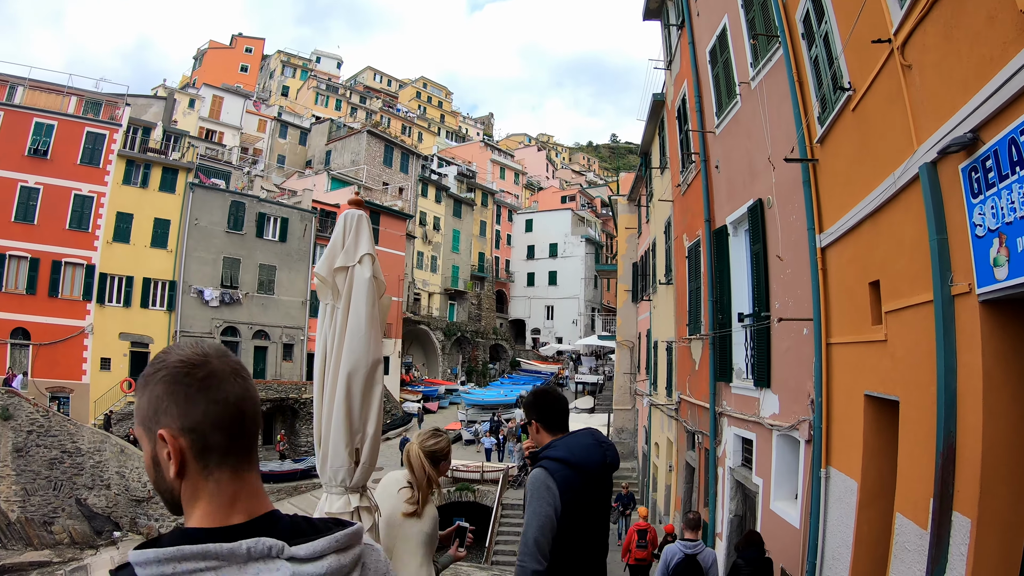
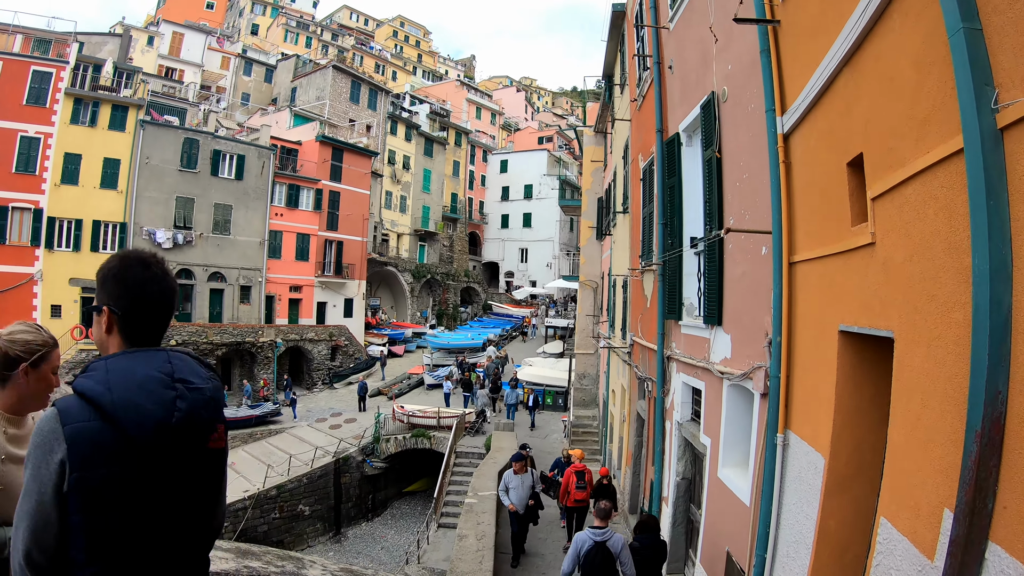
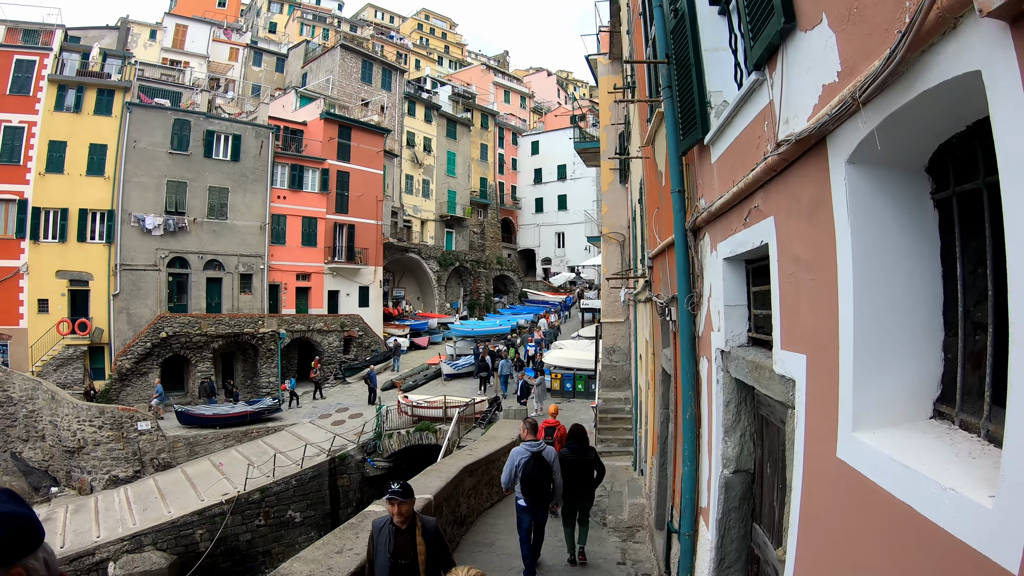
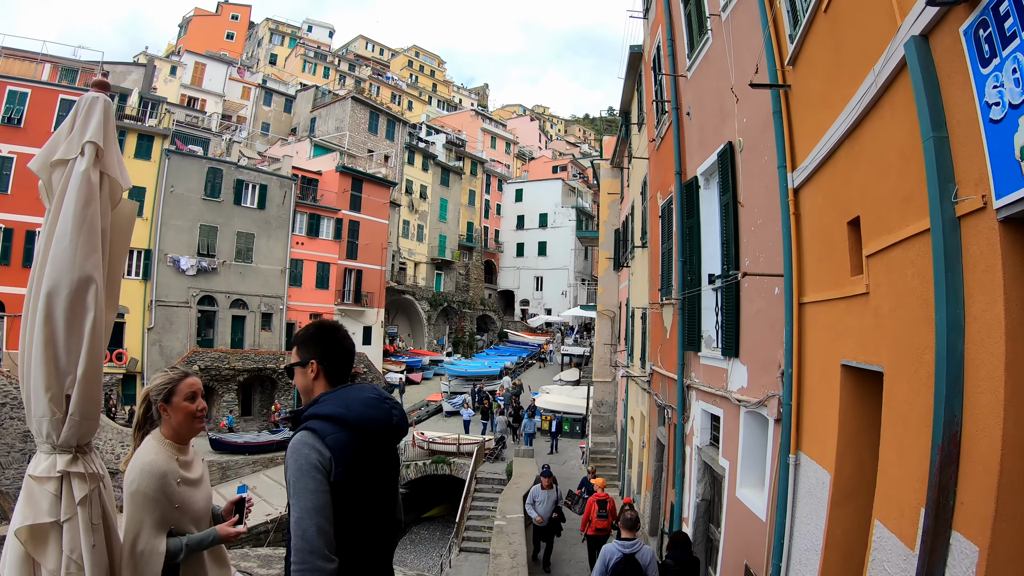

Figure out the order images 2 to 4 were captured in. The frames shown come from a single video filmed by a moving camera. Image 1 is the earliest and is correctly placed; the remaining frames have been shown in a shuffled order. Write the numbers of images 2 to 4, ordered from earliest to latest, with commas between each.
4, 2, 3
